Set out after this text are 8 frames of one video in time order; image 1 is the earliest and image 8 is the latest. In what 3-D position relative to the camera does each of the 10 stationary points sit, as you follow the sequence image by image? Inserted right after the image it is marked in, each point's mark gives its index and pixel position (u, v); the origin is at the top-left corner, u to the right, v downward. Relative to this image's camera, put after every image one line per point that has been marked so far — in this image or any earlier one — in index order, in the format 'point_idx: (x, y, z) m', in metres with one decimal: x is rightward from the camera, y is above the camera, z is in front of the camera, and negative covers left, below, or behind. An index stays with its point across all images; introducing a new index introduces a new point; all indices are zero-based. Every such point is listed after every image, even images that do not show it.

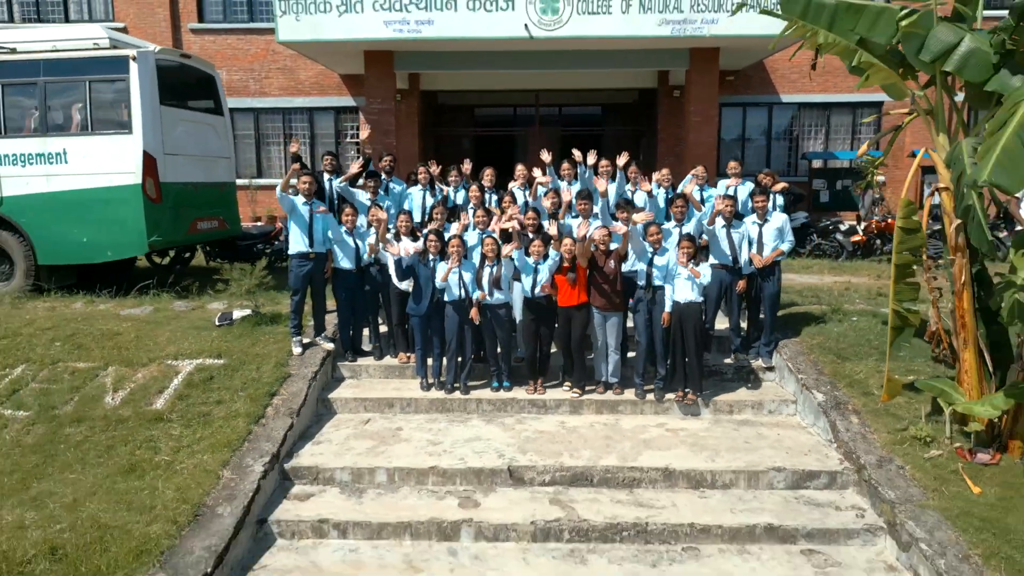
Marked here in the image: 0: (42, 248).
0: (-4.9, +0.4, +8.1) m
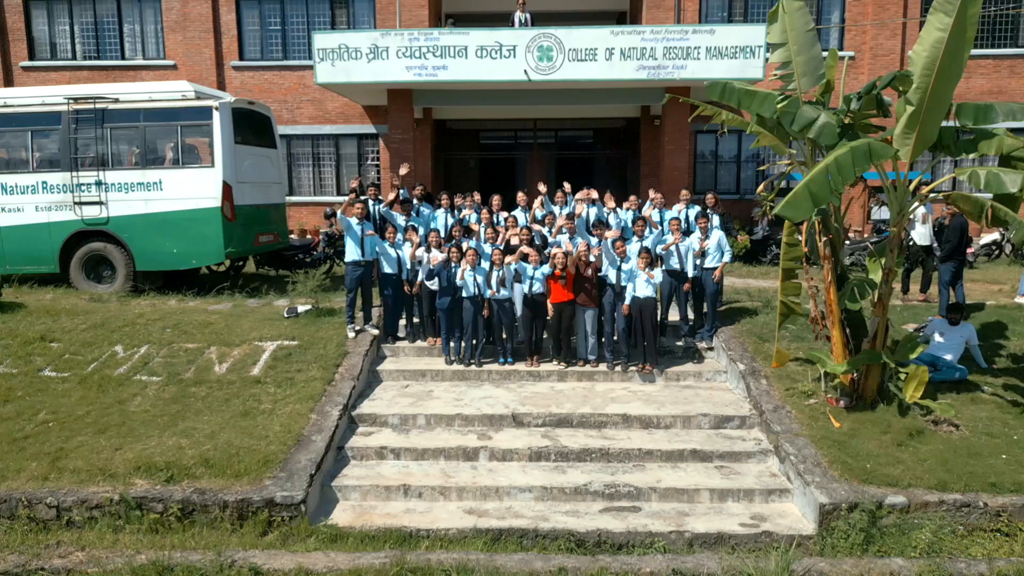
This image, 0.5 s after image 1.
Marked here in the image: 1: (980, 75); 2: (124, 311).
0: (-4.9, +0.4, +10.0) m
1: (+9.9, +4.5, +16.0) m
2: (-4.7, -0.3, +9.2) m
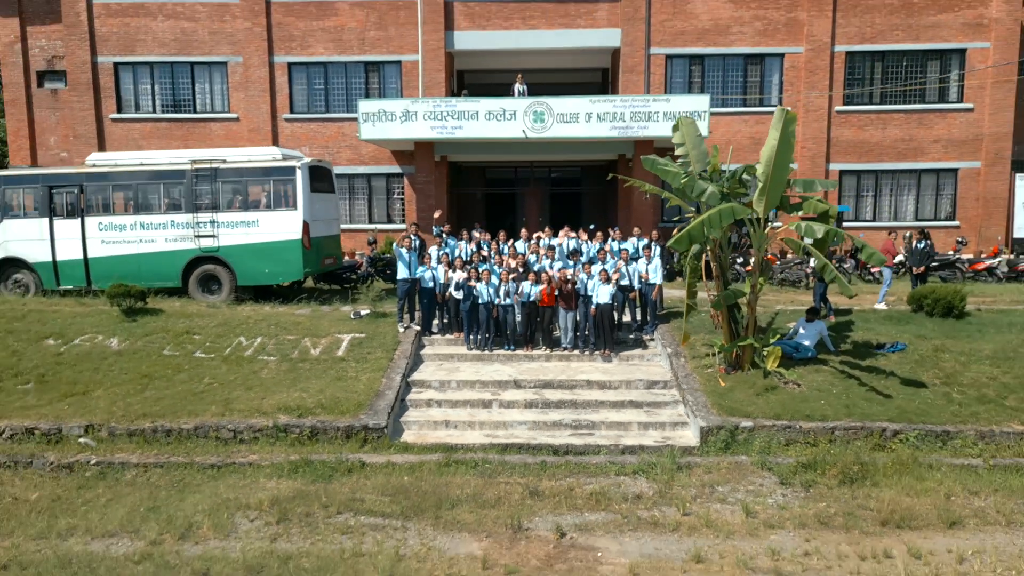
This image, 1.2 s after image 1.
0: (-4.8, +0.2, +13.6) m
1: (+10.0, +4.2, +19.6) m
2: (-4.7, -0.5, +12.8) m
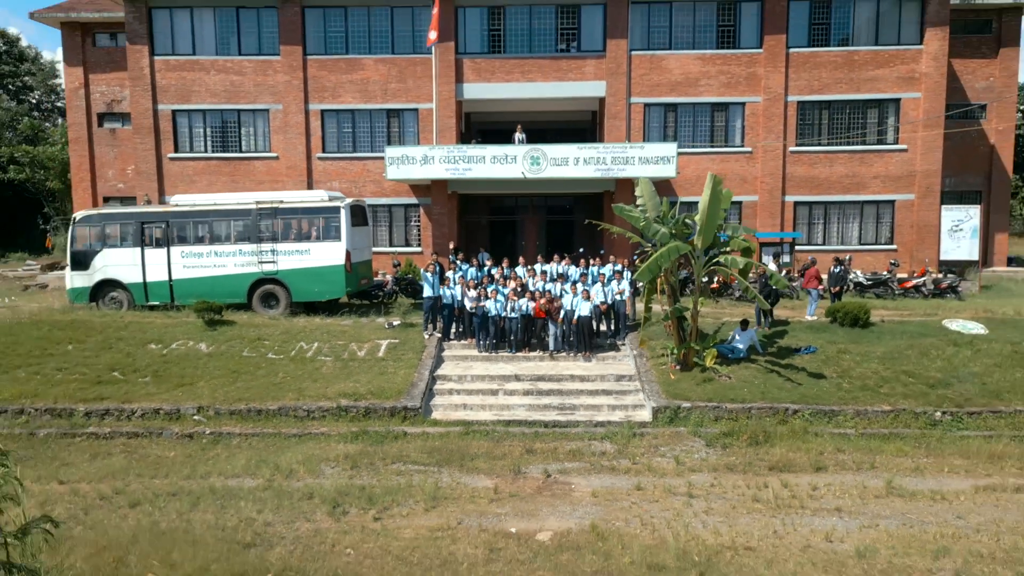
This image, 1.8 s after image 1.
0: (-4.8, -0.1, +16.9) m
1: (+10.0, +3.8, +23.0) m
2: (-4.6, -0.8, +16.0) m
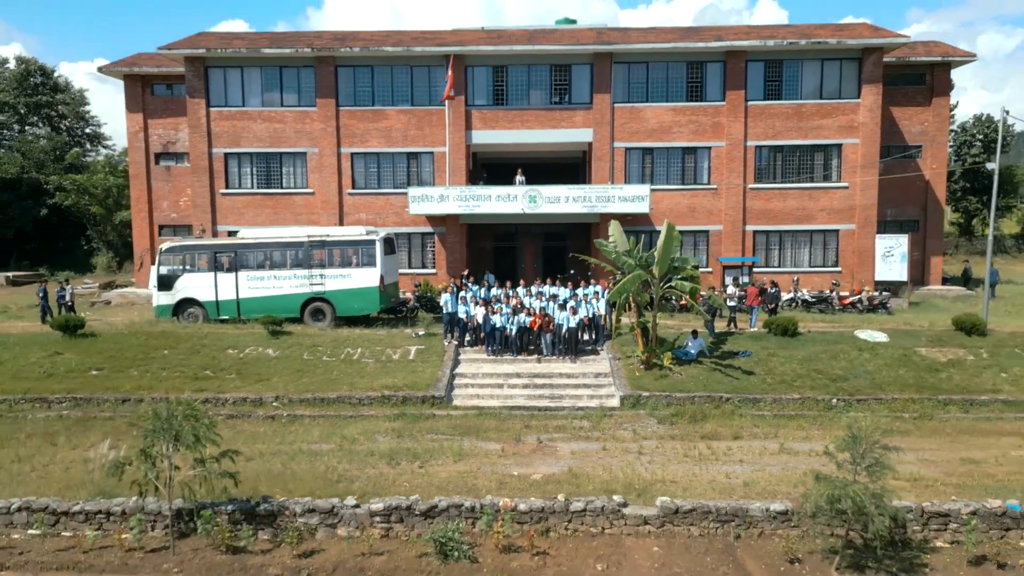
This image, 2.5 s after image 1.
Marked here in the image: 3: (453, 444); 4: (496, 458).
0: (-4.8, -0.6, +20.9) m
1: (+10.0, +3.2, +27.1) m
2: (-4.6, -1.3, +20.0) m
3: (-1.1, -2.9, +14.0) m
4: (-0.3, -3.0, +13.2) m
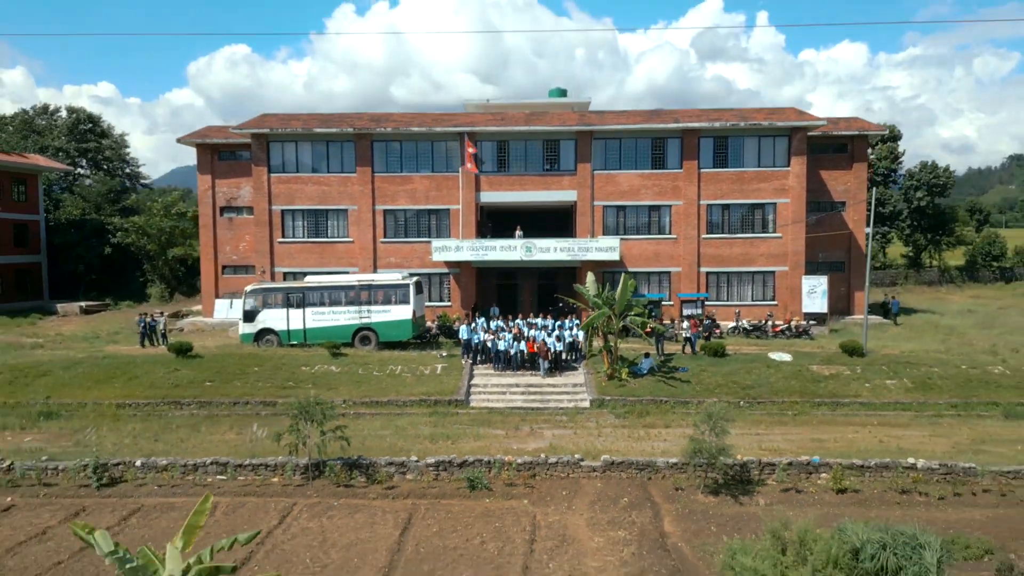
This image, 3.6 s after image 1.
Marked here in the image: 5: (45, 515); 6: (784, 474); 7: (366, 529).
0: (-4.8, -1.8, +27.5) m
1: (+10.0, +1.9, +33.8) m
2: (-4.6, -2.4, +26.7) m
3: (-1.1, -3.9, +20.6) m
4: (-0.3, -3.9, +19.8) m
5: (-9.3, -4.4, +15.1) m
6: (+5.8, -3.9, +16.0) m
7: (-2.7, -4.4, +14.0) m
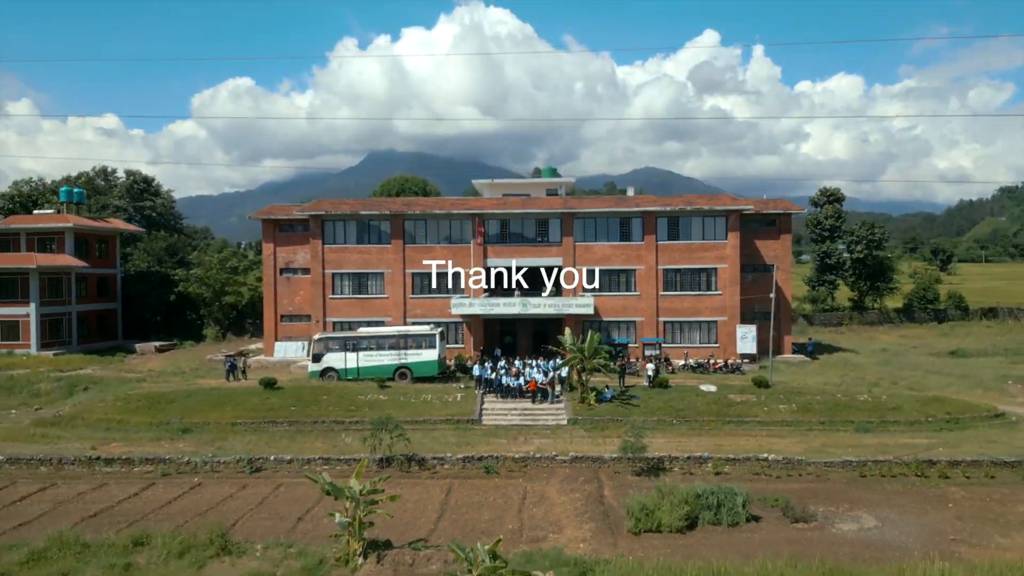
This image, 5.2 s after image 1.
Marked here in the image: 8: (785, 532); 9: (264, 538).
0: (-4.8, -4.2, +37.0) m
1: (+10.0, -0.8, +43.4) m
2: (-4.6, -4.8, +36.1) m
3: (-1.1, -6.0, +30.0) m
4: (-0.3, -6.0, +29.2) m
5: (-9.3, -6.4, +24.4) m
6: (+5.8, -5.9, +25.4) m
7: (-2.7, -6.3, +23.4) m
8: (+7.2, -6.4, +19.9) m
9: (-6.3, -6.4, +19.3) m
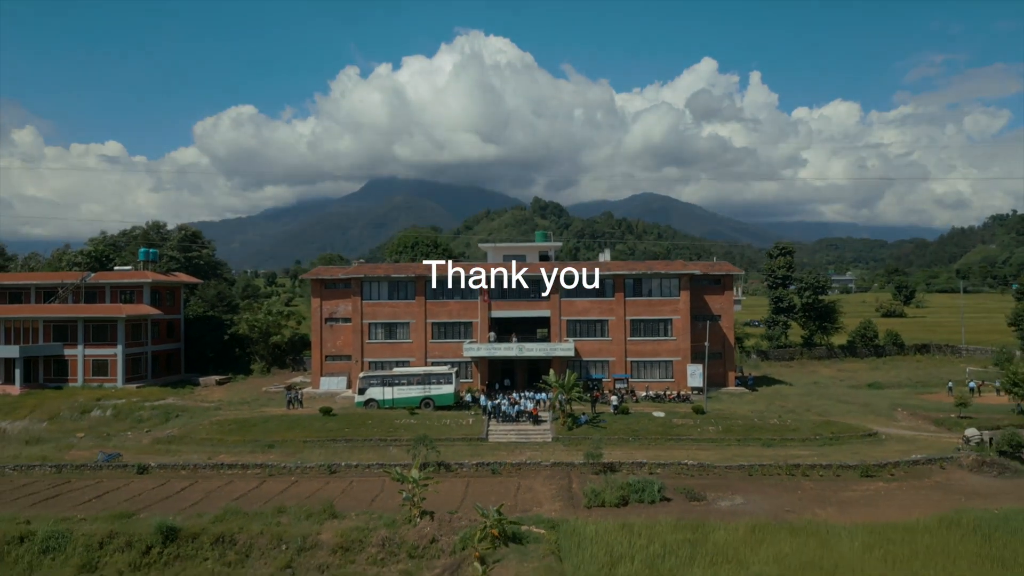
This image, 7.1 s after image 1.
0: (-4.8, -7.4, +48.5) m
1: (+10.0, -4.2, +55.0) m
2: (-4.7, -8.0, +47.6) m
3: (-1.1, -9.0, +41.4) m
4: (-0.3, -9.0, +40.6) m
5: (-9.4, -9.2, +35.8) m
6: (+5.7, -8.7, +36.8) m
7: (-2.8, -9.1, +34.8) m
8: (+7.1, -9.0, +31.3) m
9: (-6.4, -9.0, +30.7) m
